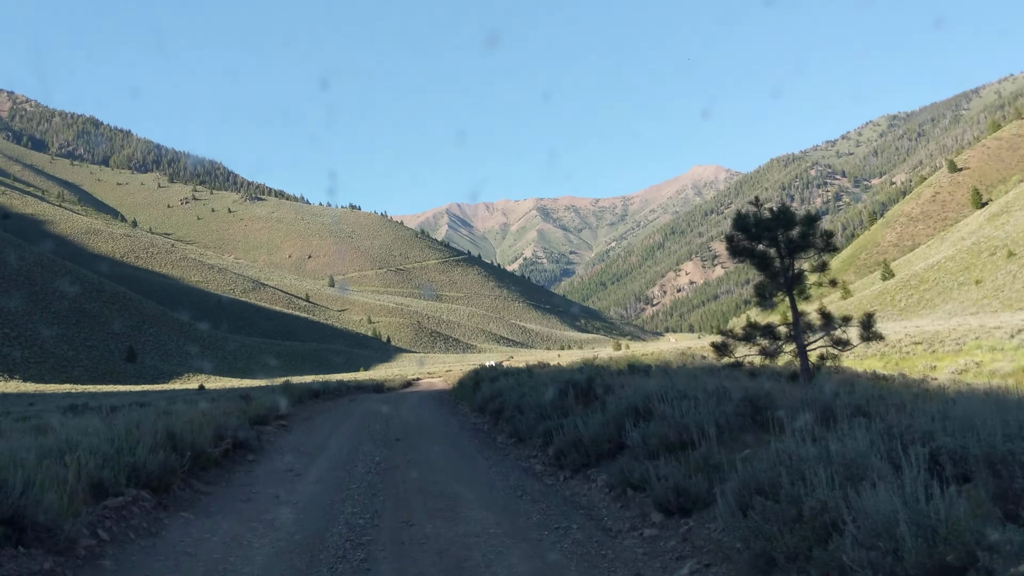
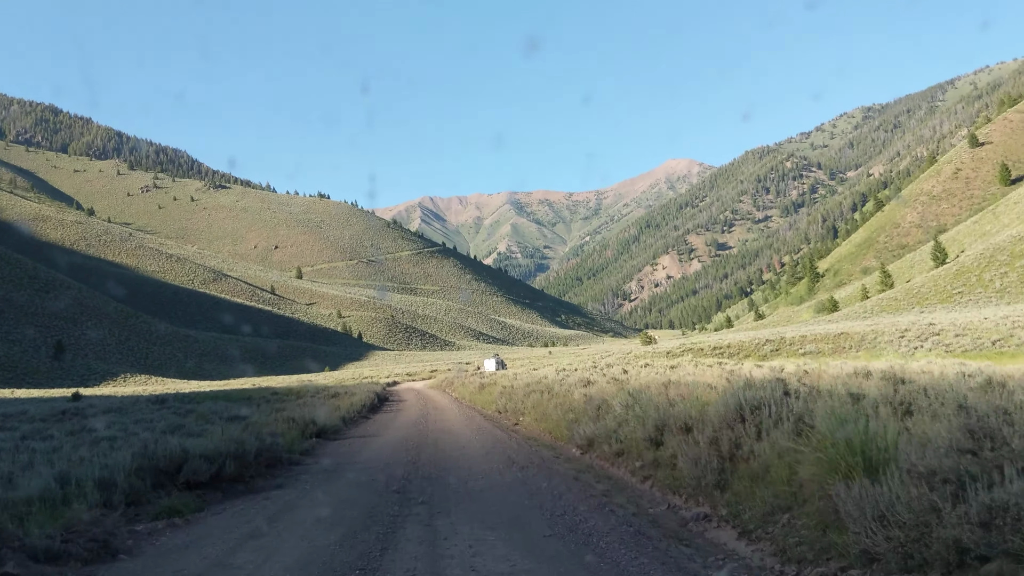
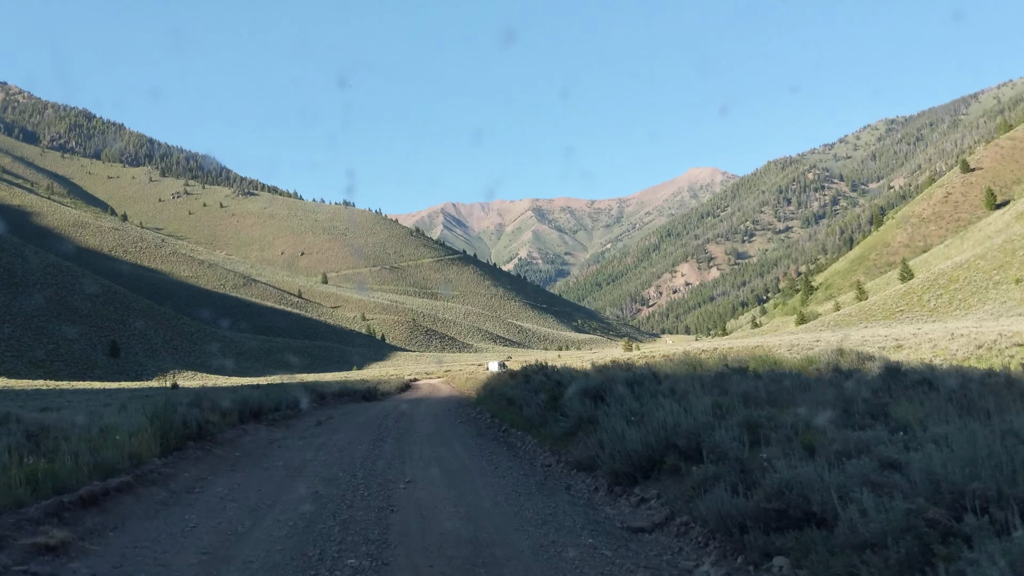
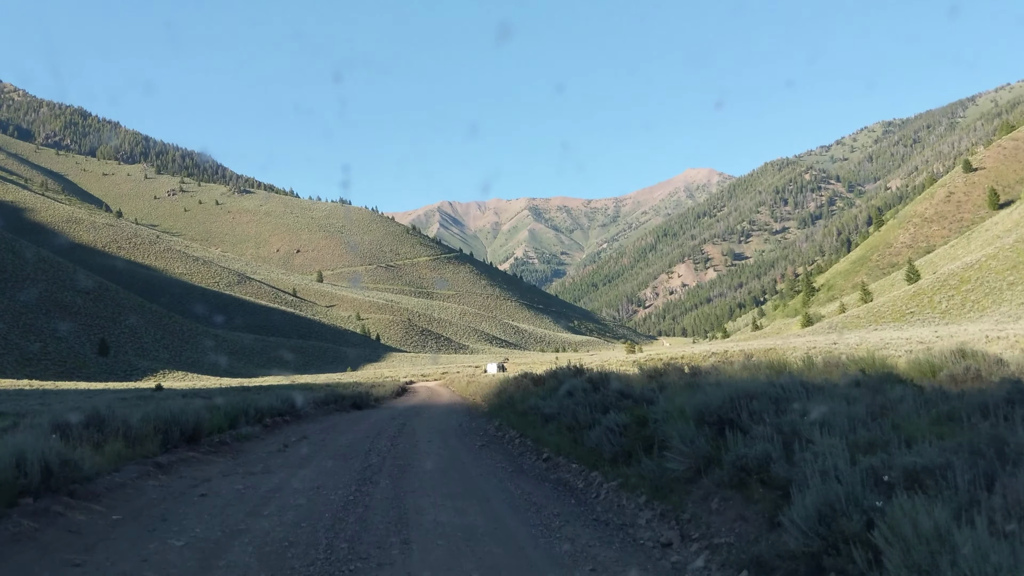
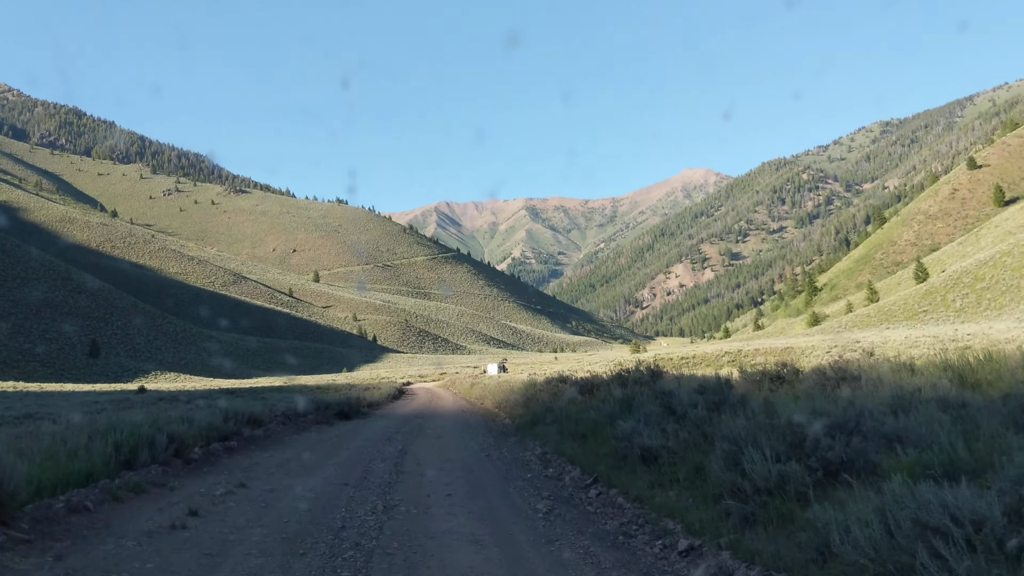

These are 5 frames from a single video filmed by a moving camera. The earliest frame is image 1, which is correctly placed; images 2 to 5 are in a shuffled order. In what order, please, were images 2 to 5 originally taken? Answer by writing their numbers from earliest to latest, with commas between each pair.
3, 4, 5, 2
